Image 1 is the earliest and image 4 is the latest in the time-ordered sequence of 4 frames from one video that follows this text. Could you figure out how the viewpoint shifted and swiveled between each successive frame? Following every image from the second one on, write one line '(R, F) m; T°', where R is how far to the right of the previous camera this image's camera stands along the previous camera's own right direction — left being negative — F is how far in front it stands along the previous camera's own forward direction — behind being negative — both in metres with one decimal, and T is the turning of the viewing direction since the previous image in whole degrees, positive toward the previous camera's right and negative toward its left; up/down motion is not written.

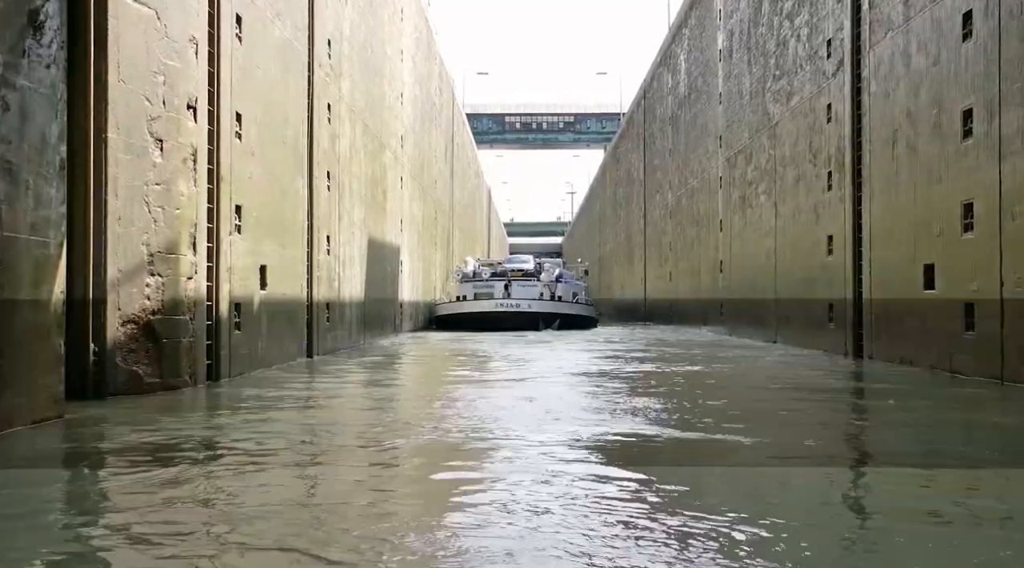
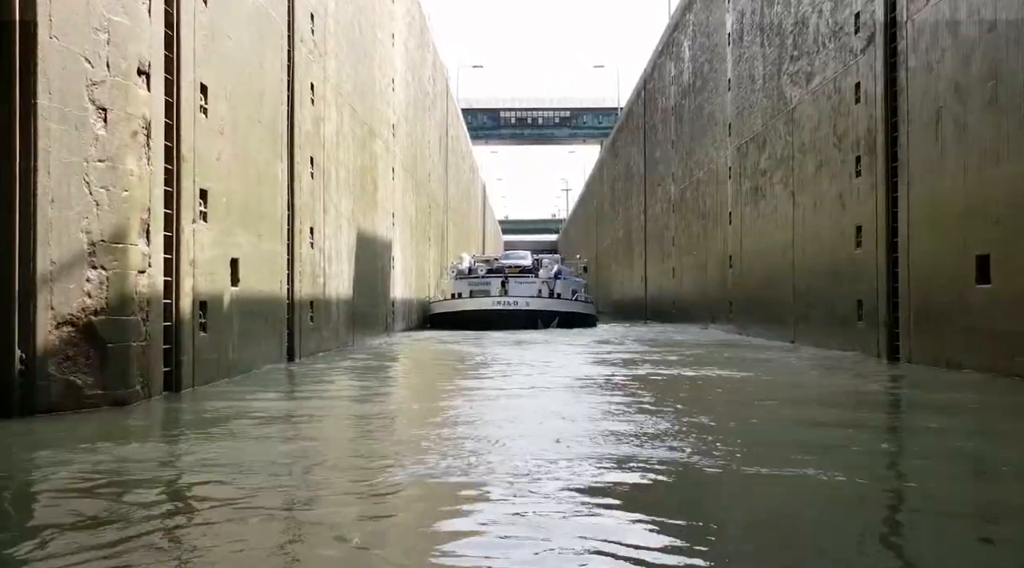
(-0.1, +1.3) m; 0°
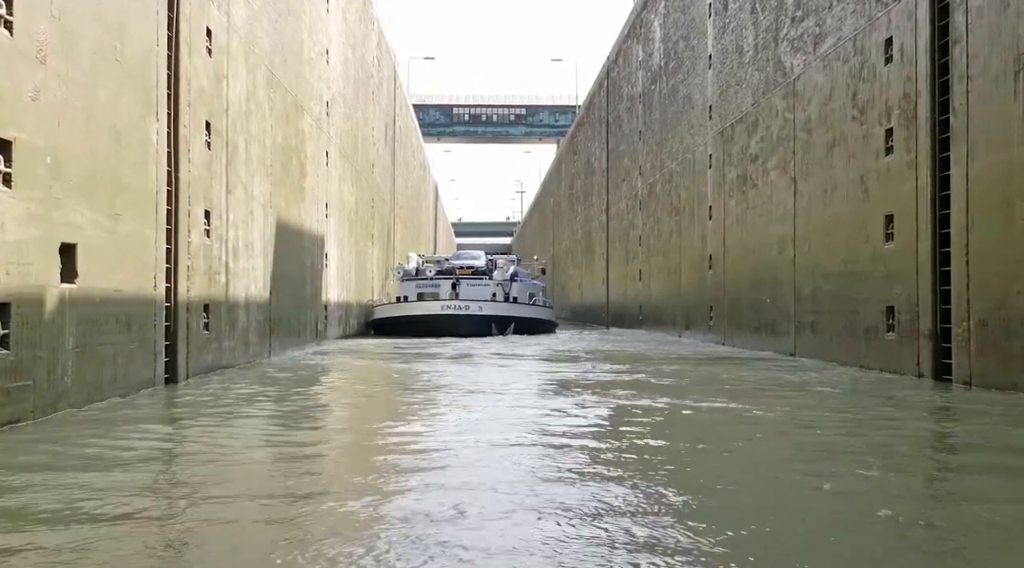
(0.0, +2.9) m; +3°
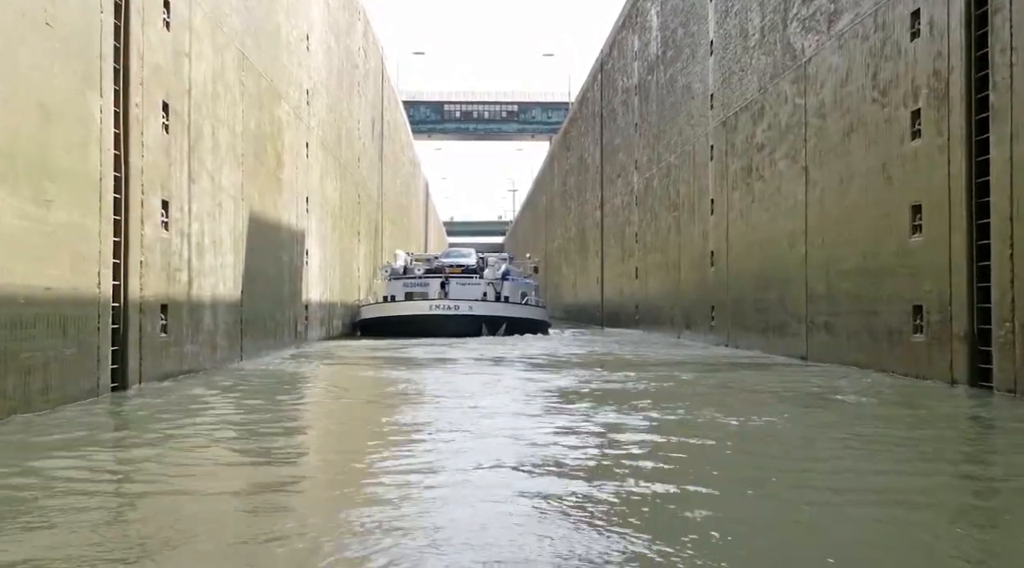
(0.0, +1.1) m; 0°
